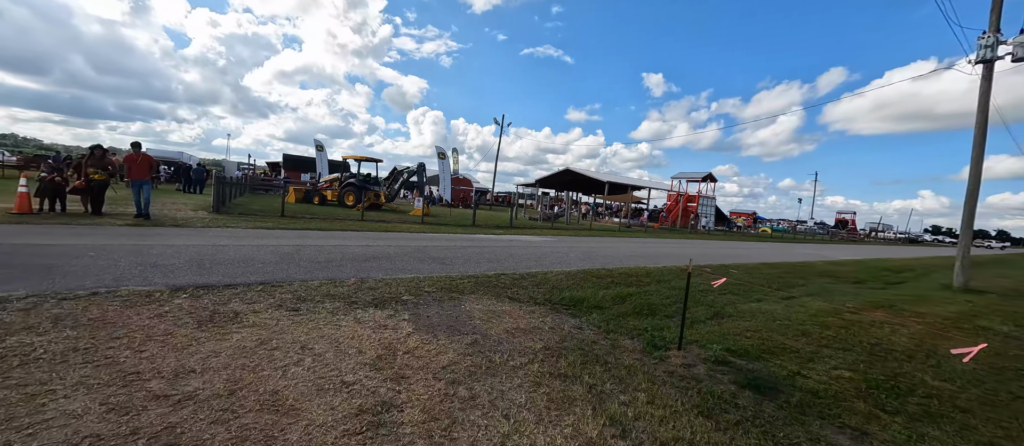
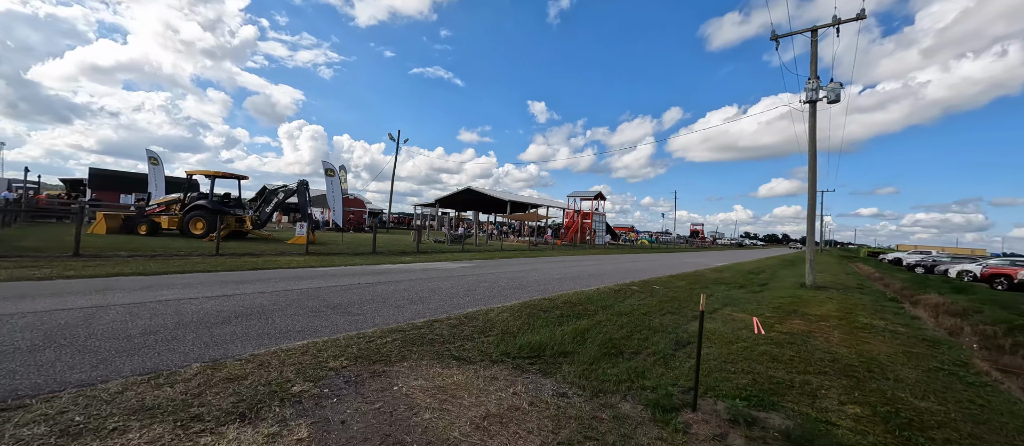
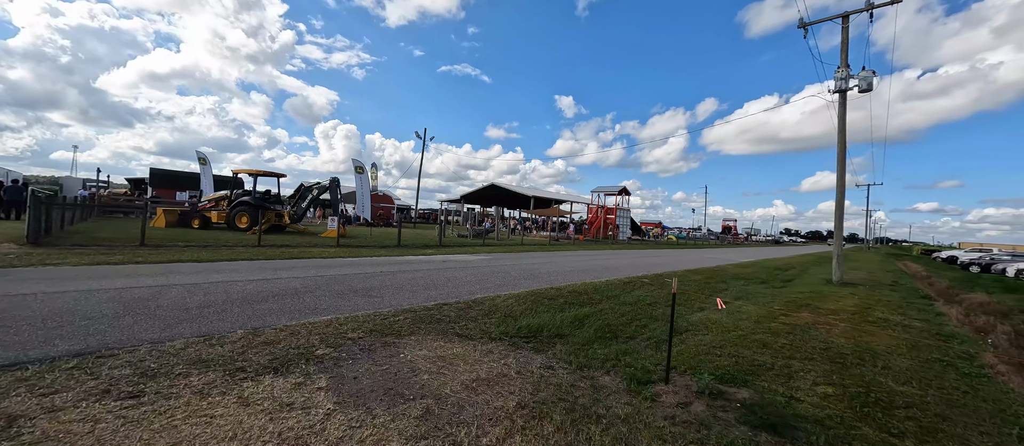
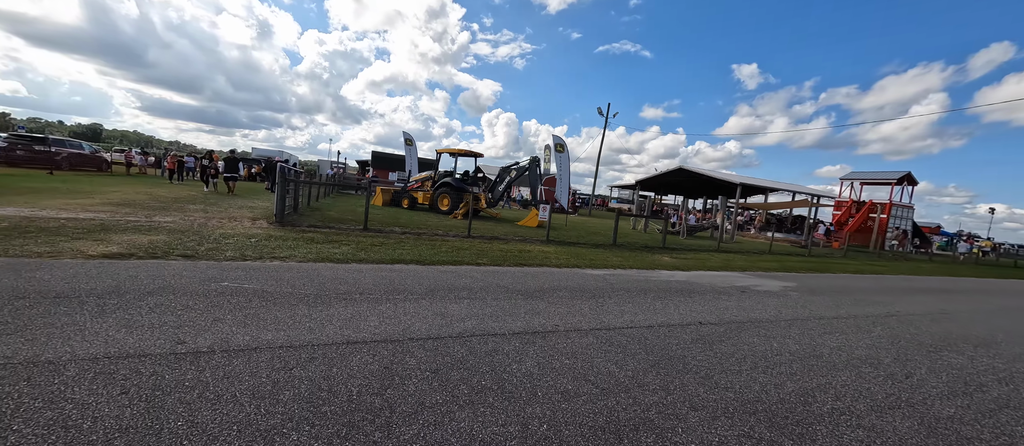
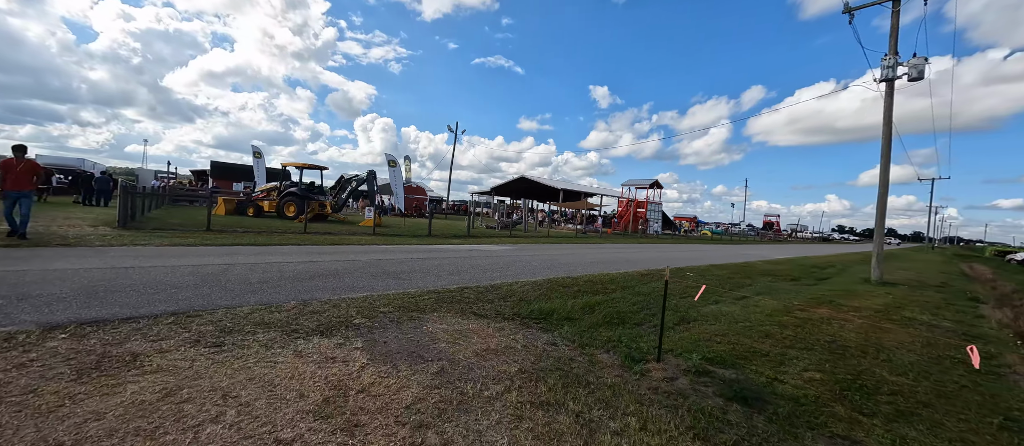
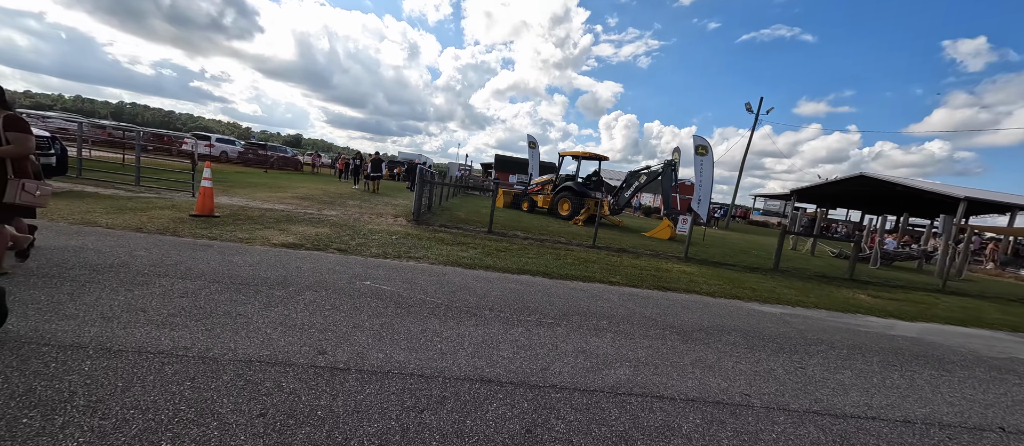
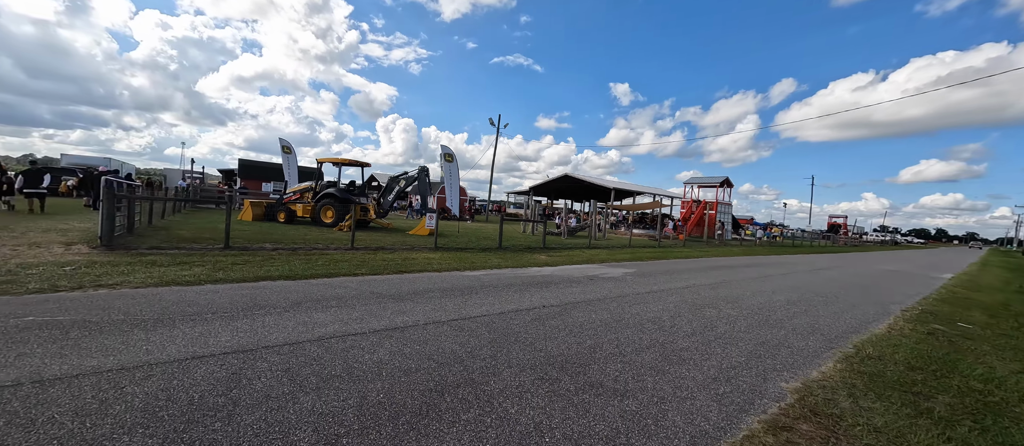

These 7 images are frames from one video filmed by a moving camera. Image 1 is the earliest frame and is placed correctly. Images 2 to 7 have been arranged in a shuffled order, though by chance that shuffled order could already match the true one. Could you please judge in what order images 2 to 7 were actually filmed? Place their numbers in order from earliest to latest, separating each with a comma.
5, 3, 2, 7, 4, 6
